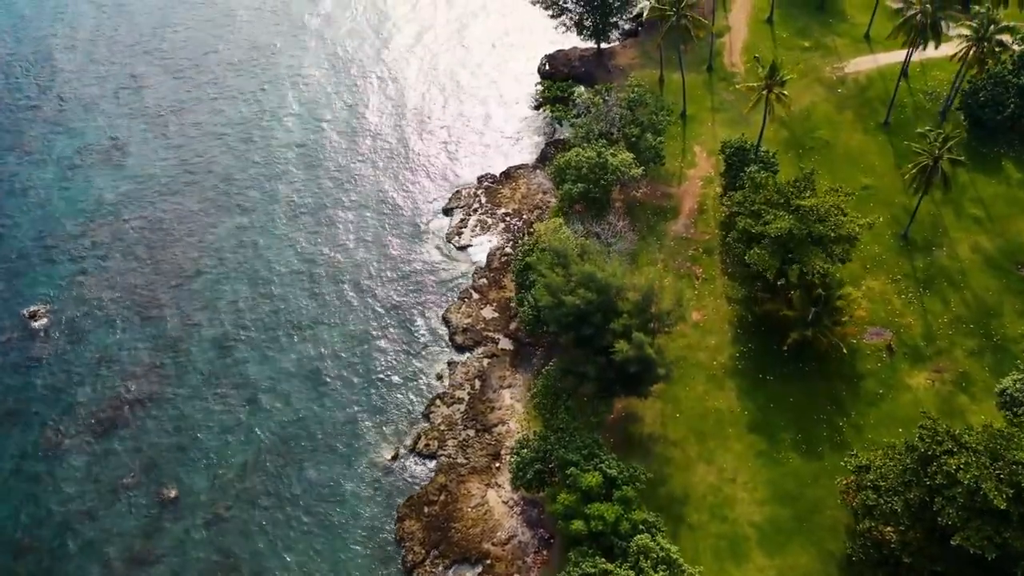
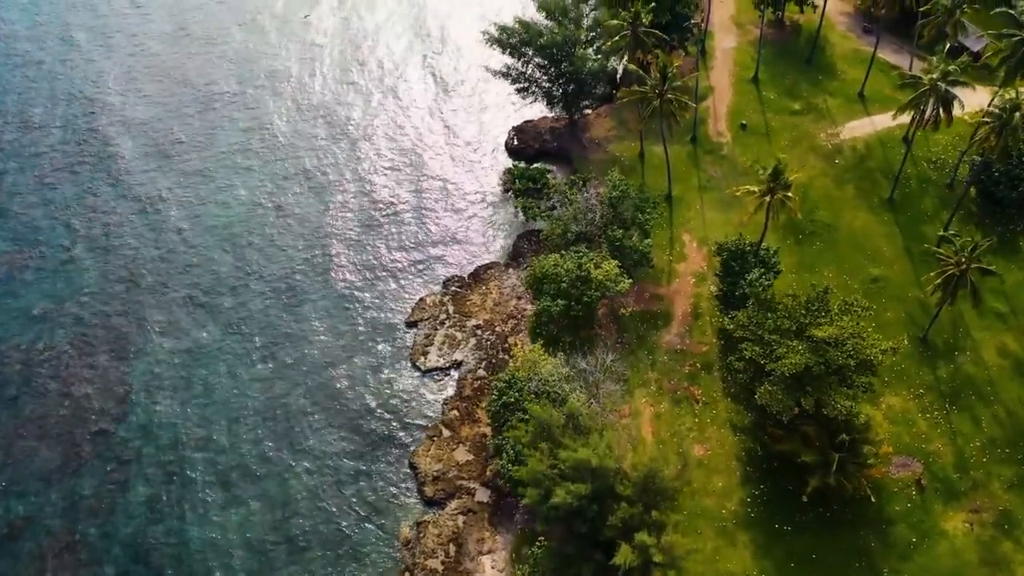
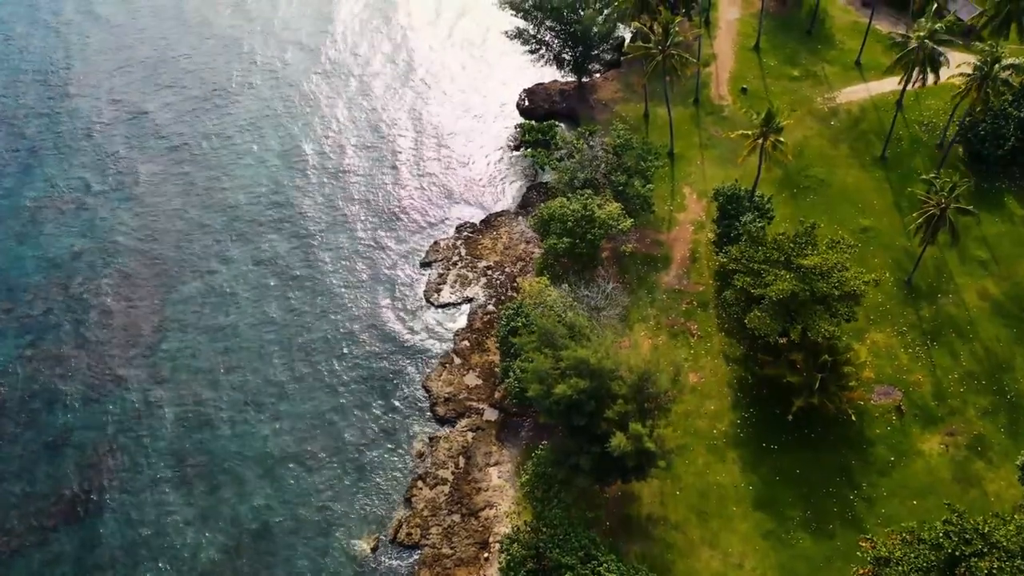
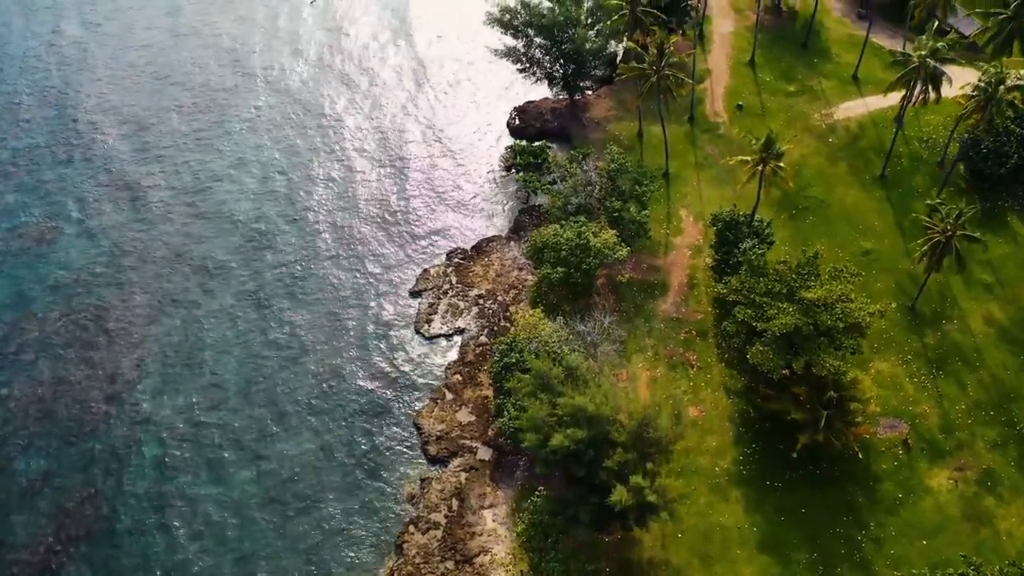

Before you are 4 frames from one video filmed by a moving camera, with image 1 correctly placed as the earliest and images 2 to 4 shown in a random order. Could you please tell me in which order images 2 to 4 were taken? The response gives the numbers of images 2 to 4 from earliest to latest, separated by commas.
3, 4, 2
